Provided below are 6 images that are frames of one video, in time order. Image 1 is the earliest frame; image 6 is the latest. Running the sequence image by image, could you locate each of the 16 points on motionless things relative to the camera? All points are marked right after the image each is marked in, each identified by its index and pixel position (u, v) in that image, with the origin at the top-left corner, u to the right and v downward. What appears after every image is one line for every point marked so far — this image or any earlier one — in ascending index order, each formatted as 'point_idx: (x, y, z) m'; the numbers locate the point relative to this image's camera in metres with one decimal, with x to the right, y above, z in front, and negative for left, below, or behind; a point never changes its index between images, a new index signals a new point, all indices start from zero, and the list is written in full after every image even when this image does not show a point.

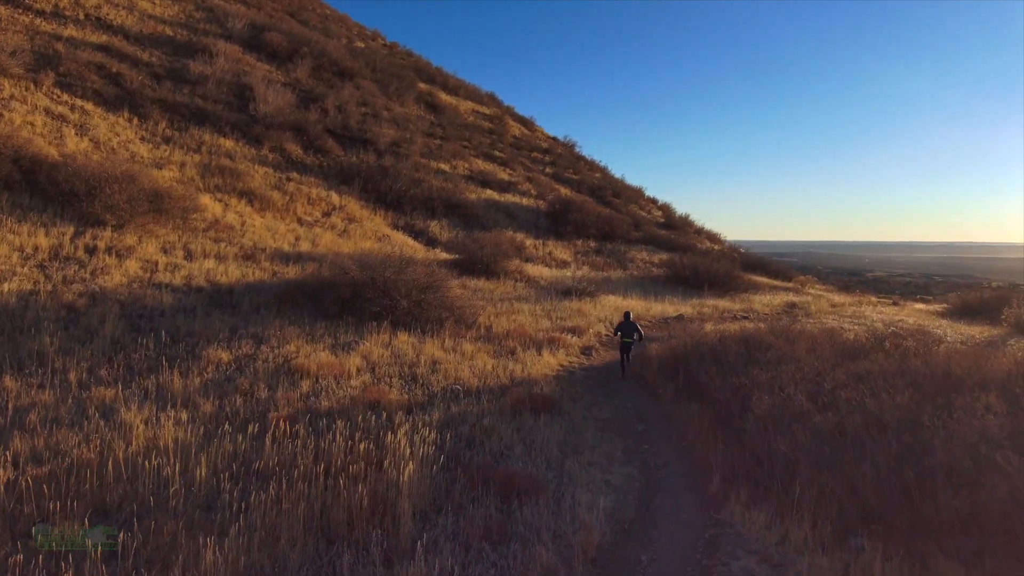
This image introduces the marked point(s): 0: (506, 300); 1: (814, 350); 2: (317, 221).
0: (-0.2, -0.3, +12.6) m
1: (+3.6, -0.8, +7.8) m
2: (-4.9, +1.7, +16.2) m
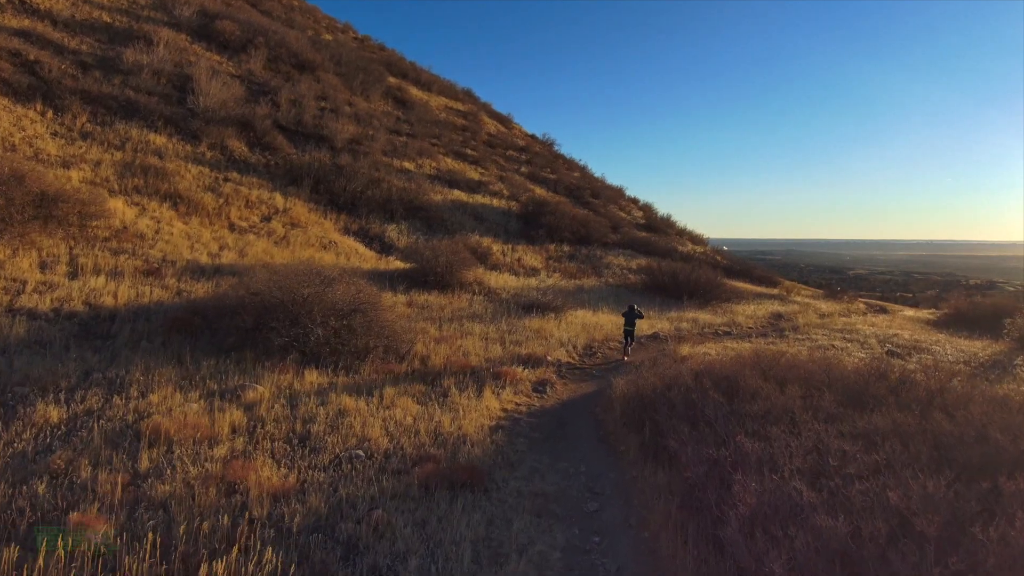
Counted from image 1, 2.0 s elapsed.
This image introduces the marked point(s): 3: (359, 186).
0: (-1.0, -0.6, +11.0) m
1: (+2.9, -1.1, +6.3) m
2: (-5.8, +1.4, +14.5) m
3: (-4.6, +3.0, +19.2) m
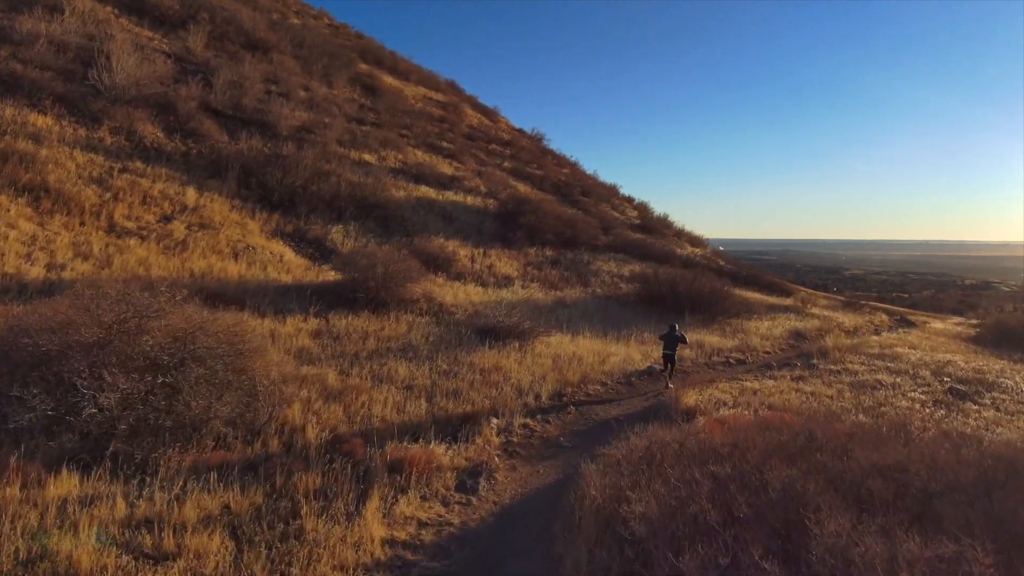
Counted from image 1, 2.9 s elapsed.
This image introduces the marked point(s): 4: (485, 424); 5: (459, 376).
0: (-1.7, -0.9, +8.0) m
1: (+2.2, -1.4, +3.3) m
2: (-6.6, +1.1, +11.5) m
3: (-5.4, +2.7, +16.2) m
4: (-0.3, -1.4, +6.4) m
5: (-0.6, -1.1, +7.8) m
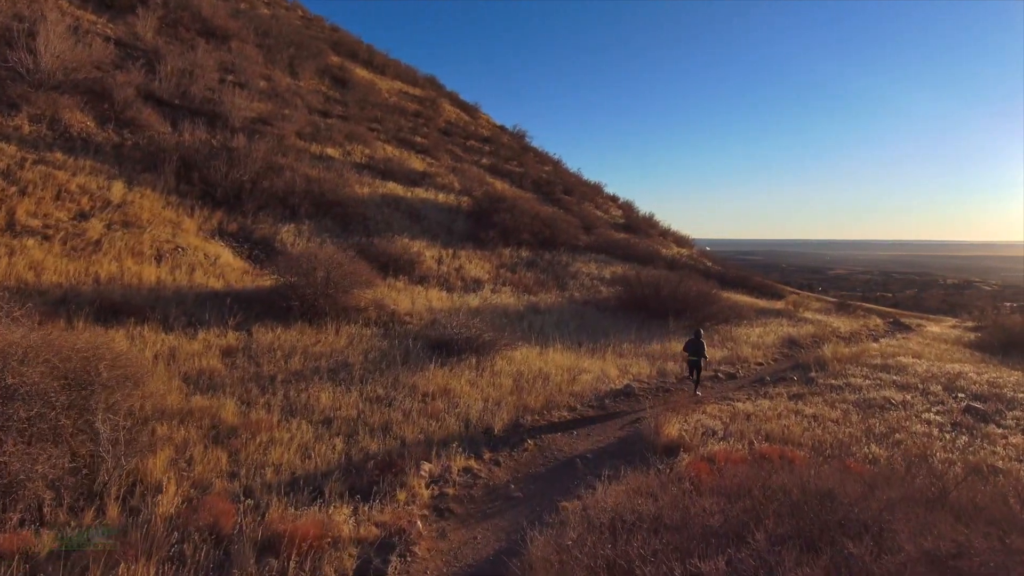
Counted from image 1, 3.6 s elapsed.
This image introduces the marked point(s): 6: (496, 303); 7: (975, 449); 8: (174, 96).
0: (-2.3, -1.0, +6.6) m
1: (+1.7, -1.5, +2.0) m
2: (-7.2, +1.0, +10.0) m
3: (-6.1, +2.6, +14.8) m
4: (-0.8, -1.4, +5.1) m
5: (-1.2, -1.1, +6.4) m
6: (-0.3, -0.3, +13.1) m
7: (+5.2, -1.8, +7.1) m
8: (-8.8, +5.0, +16.6) m
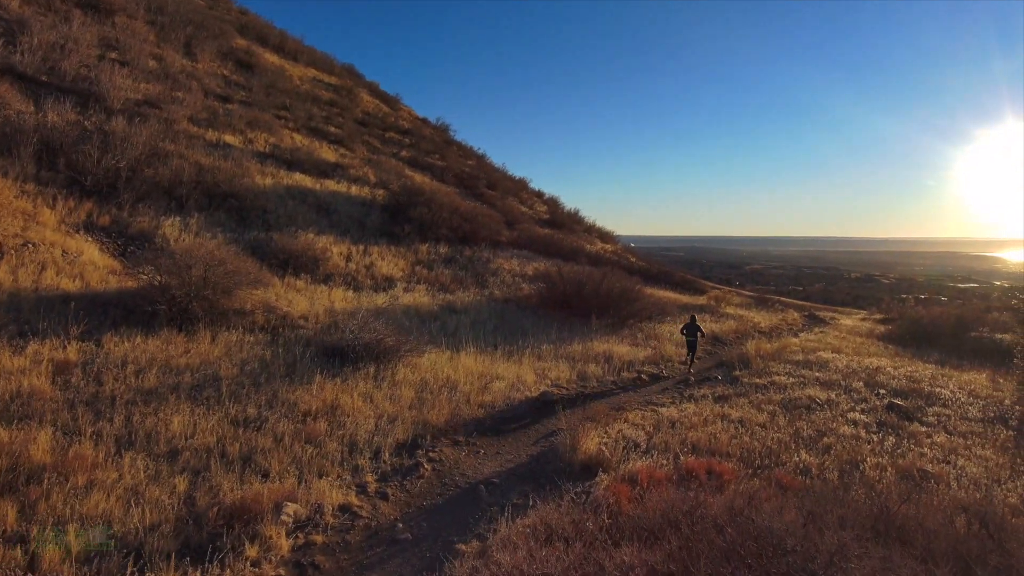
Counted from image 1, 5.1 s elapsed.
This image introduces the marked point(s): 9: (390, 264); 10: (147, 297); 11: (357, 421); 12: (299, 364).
0: (-3.2, -1.0, +5.5) m
1: (+1.3, -1.5, +1.3) m
2: (-8.5, +0.9, +8.3) m
3: (-7.9, +2.6, +13.1) m
4: (-1.5, -1.5, +4.1) m
5: (-2.1, -1.2, +5.4) m
6: (-2.0, -0.3, +12.1) m
7: (+4.2, -1.7, +6.8) m
8: (-10.8, +5.0, +14.7) m
9: (-2.8, +0.6, +14.9) m
10: (-4.5, -0.1, +7.9) m
11: (-1.4, -1.2, +5.9) m
12: (-2.4, -0.8, +7.3) m
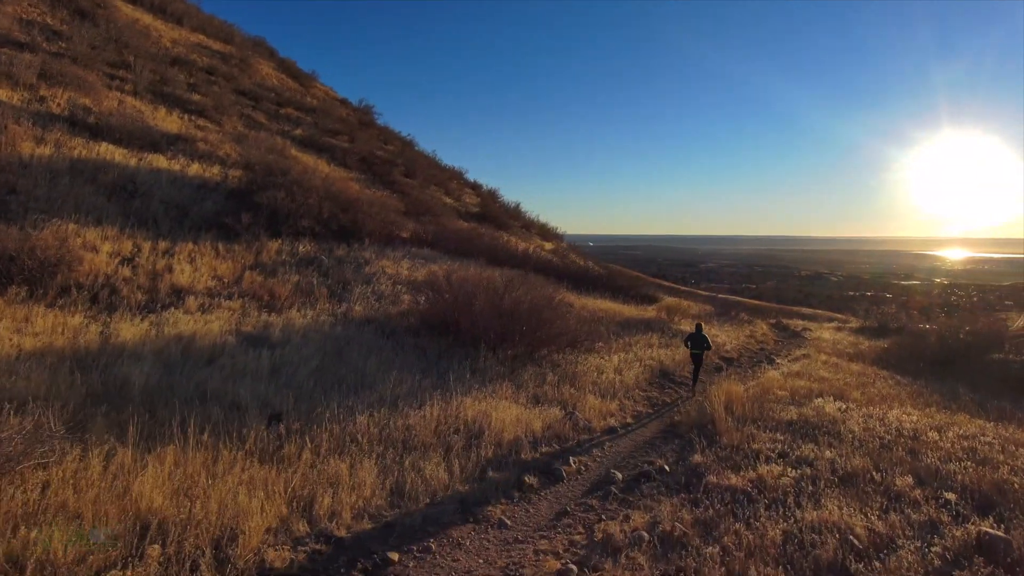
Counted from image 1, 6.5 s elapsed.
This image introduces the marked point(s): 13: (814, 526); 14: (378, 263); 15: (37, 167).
0: (-4.7, -1.2, +0.8) m
1: (0.0, -1.7, -3.0) m
2: (-10.2, +0.6, +3.3) m
3: (-9.9, +2.3, +8.2) m
4: (-3.0, -1.7, -0.4) m
5: (-3.6, -1.4, +0.9) m
6: (-3.9, -0.5, +7.5) m
7: (+2.5, -2.0, +2.6) m
8: (-12.9, +4.7, +9.6) m
9: (-5.0, +0.3, +10.3) m
10: (-6.2, -0.3, +3.2) m
11: (-3.0, -1.4, +1.4) m
12: (-4.0, -1.1, +2.7) m
13: (+2.2, -1.7, +4.6) m
14: (-2.7, +0.5, +13.2) m
15: (-8.1, +2.1, +10.9) m
